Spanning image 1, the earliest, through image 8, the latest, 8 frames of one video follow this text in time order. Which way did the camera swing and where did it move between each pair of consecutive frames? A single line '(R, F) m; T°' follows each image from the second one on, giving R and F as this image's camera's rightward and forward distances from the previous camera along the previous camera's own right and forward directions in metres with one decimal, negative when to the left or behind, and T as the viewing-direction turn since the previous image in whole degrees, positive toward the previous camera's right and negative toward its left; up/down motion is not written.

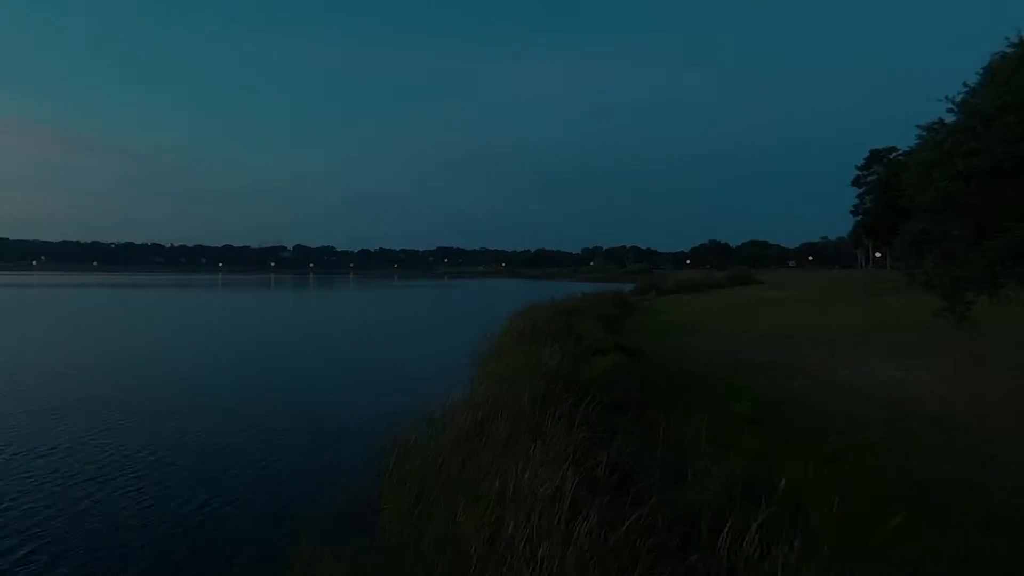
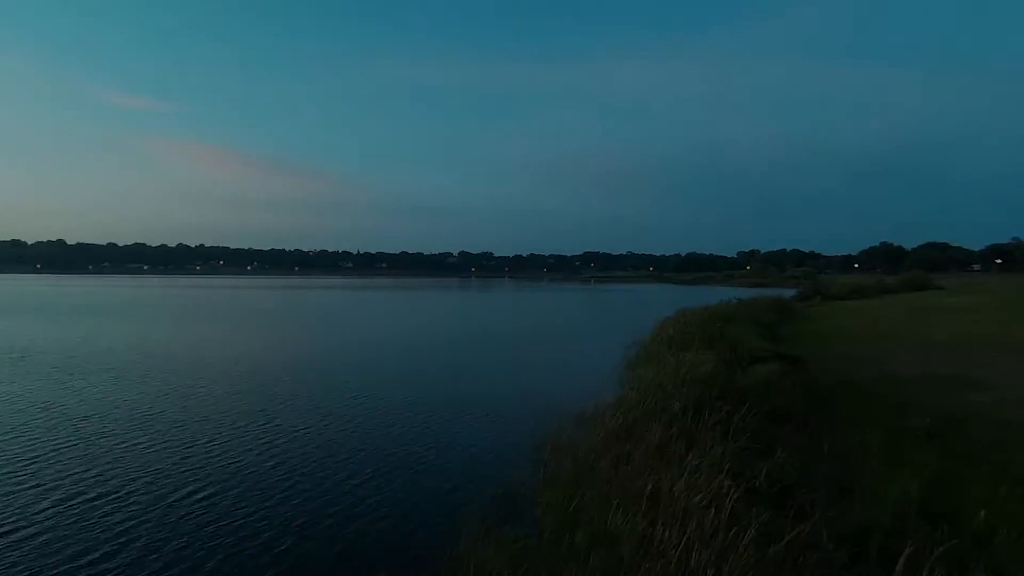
(0.0, -0.2) m; -14°
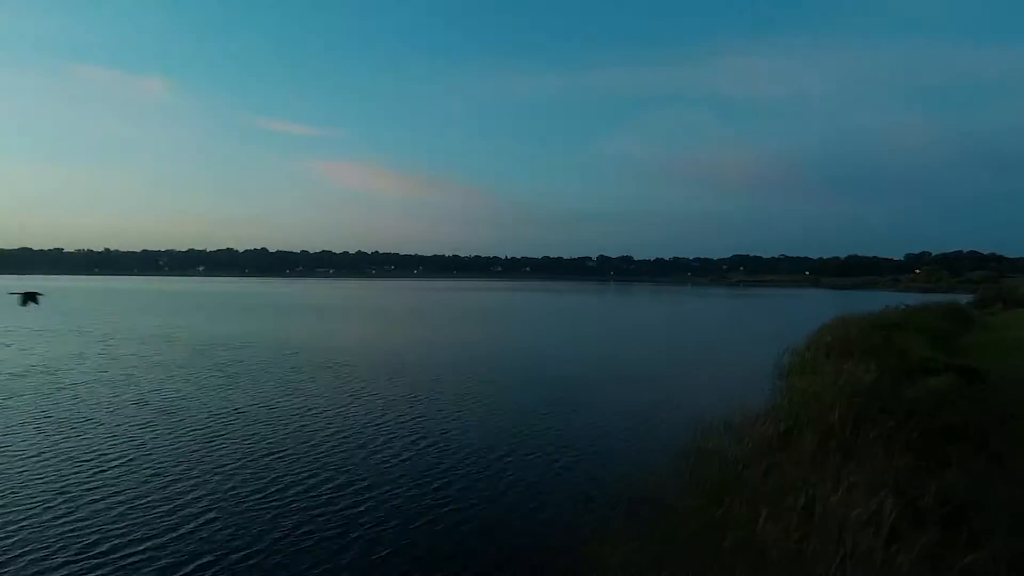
(0.0, -0.3) m; -13°
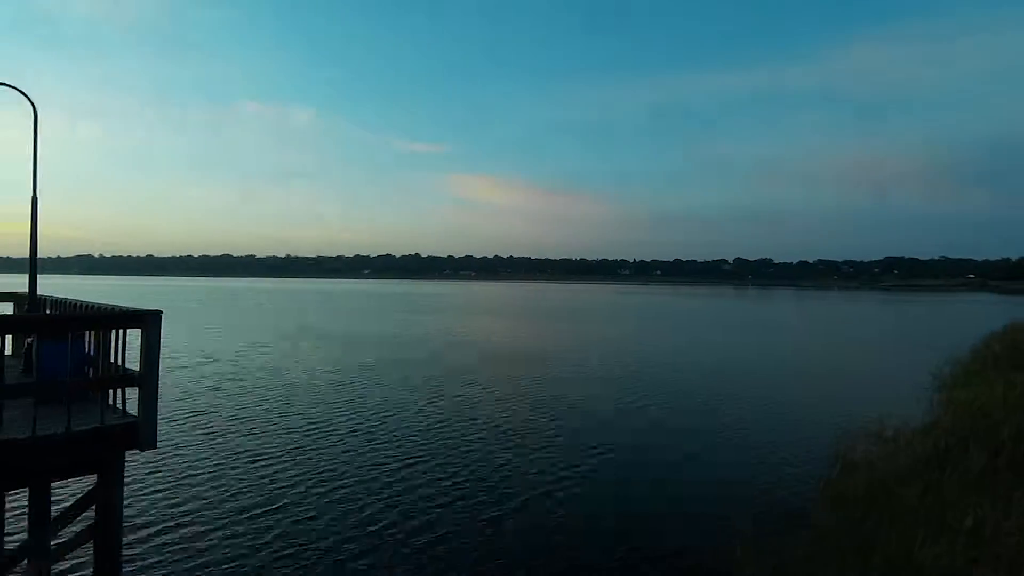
(-0.1, -0.4) m; -12°
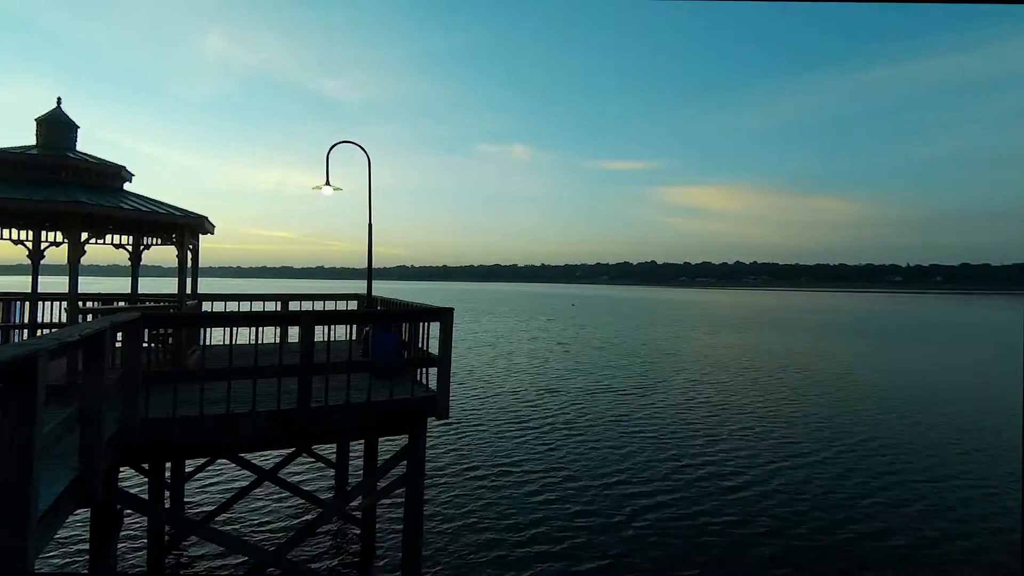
(+0.4, -1.1) m; -24°
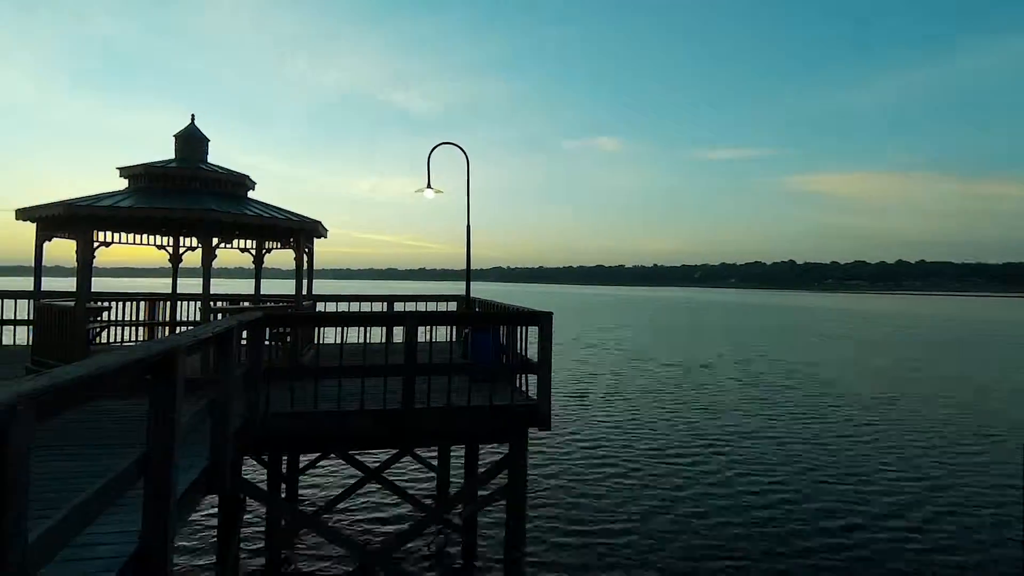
(0.0, +0.6) m; -10°
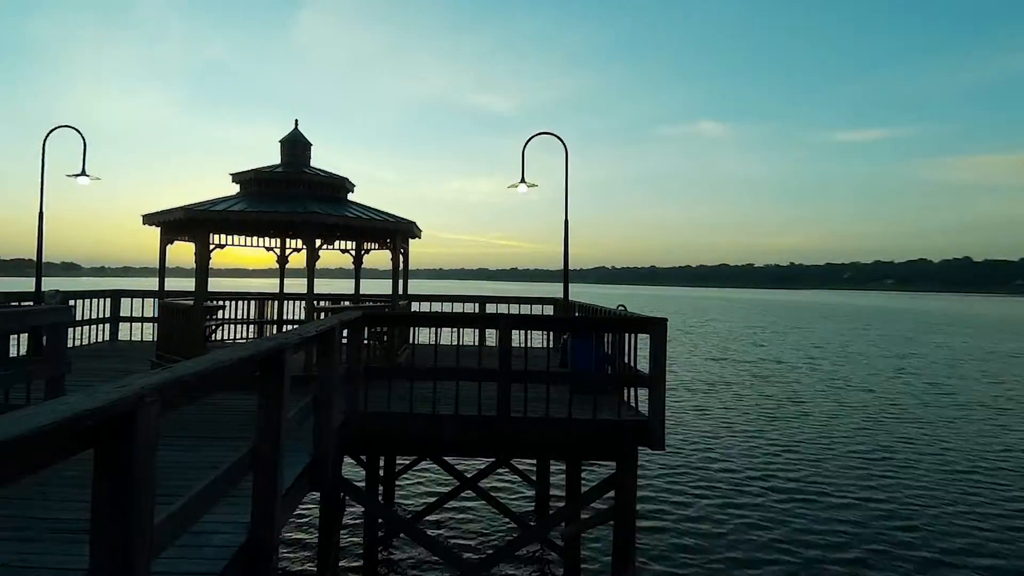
(-0.3, +1.0) m; -9°
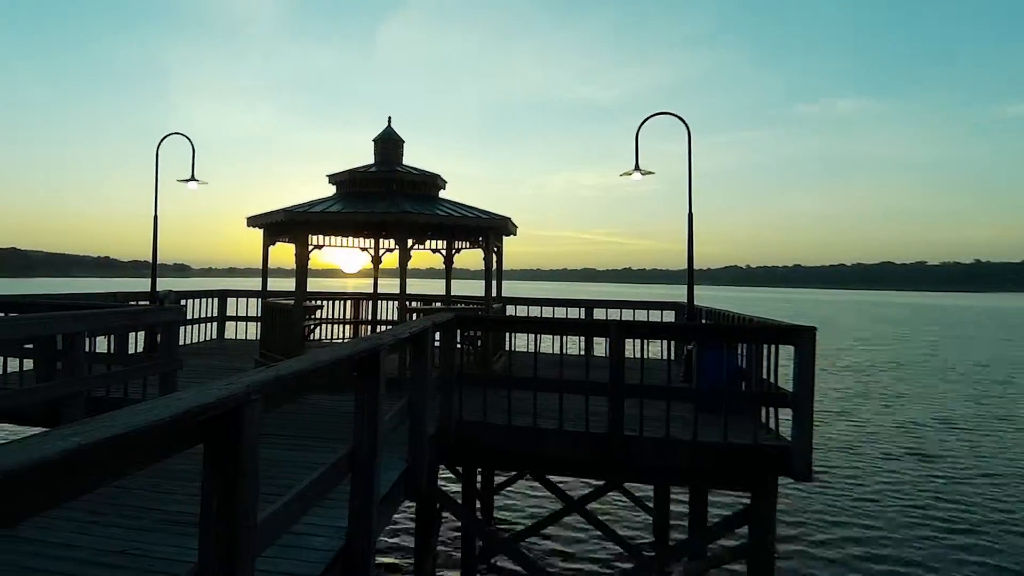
(-0.6, +1.4) m; -8°
